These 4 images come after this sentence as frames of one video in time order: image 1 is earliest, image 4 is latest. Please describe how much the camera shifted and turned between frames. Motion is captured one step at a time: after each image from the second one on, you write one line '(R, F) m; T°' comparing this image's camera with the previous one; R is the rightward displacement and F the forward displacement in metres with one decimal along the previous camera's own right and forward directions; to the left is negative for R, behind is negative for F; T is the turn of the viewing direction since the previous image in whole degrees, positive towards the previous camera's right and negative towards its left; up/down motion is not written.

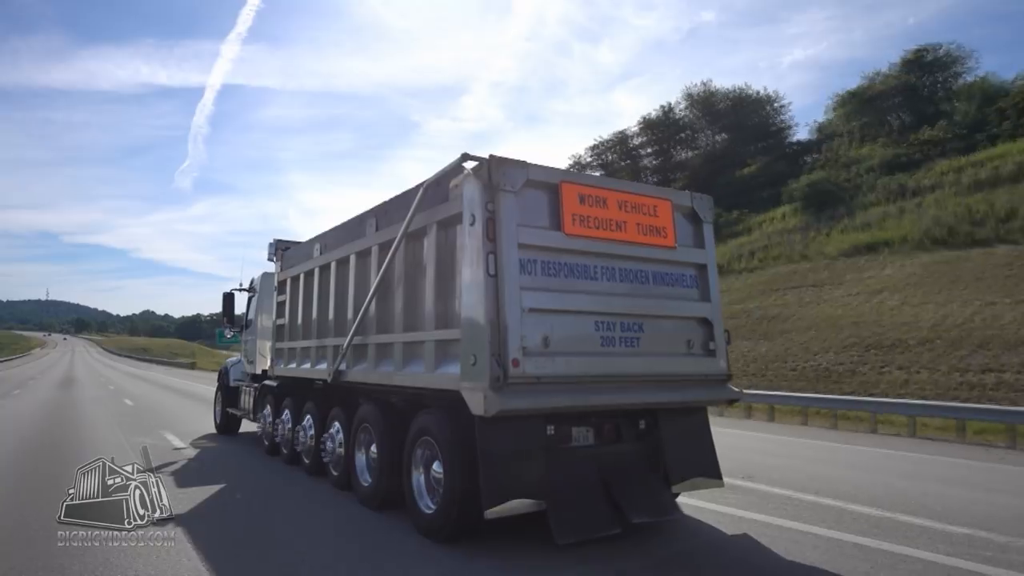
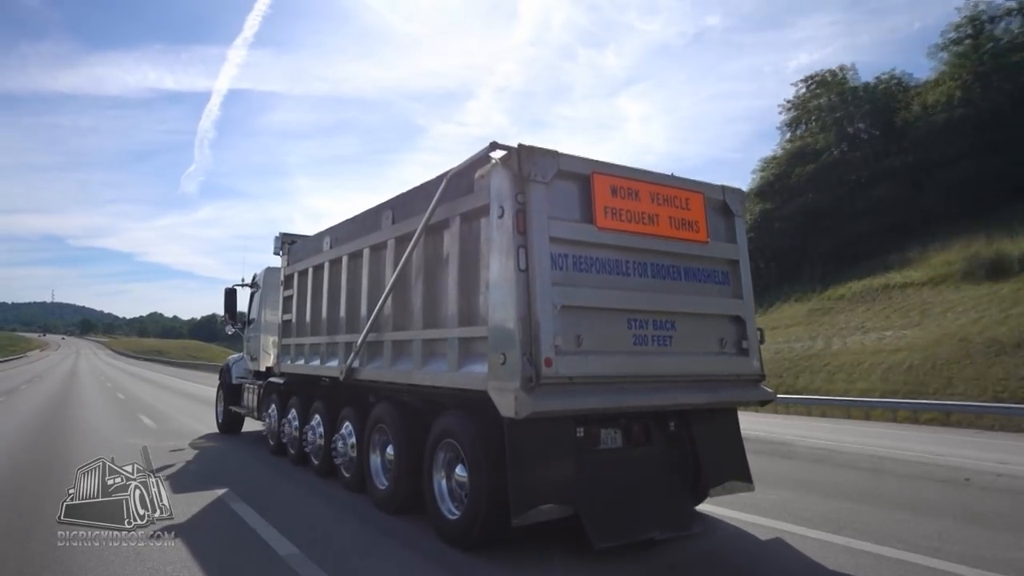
(-0.2, +0.2) m; 0°
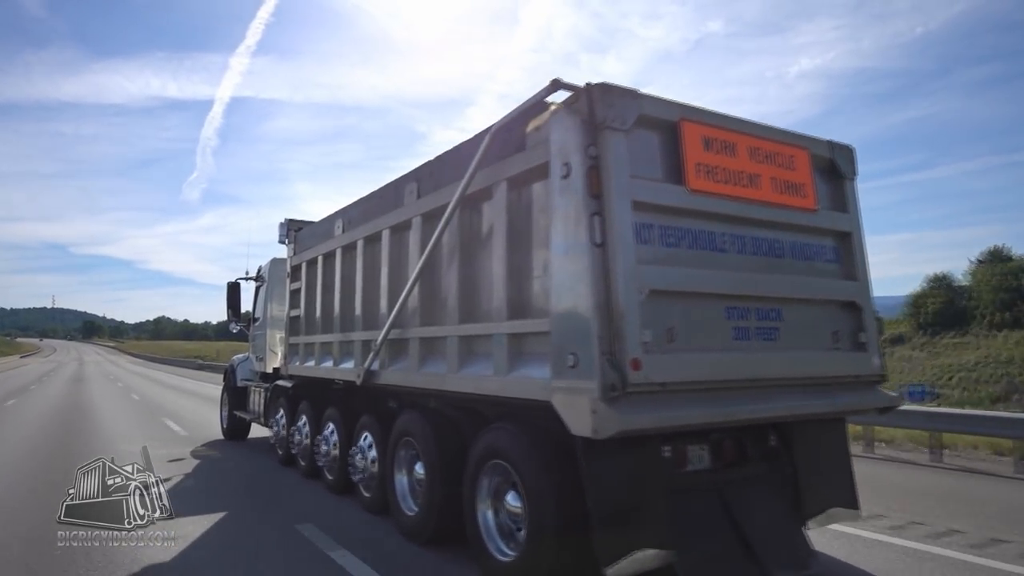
(-0.4, +1.3) m; 0°
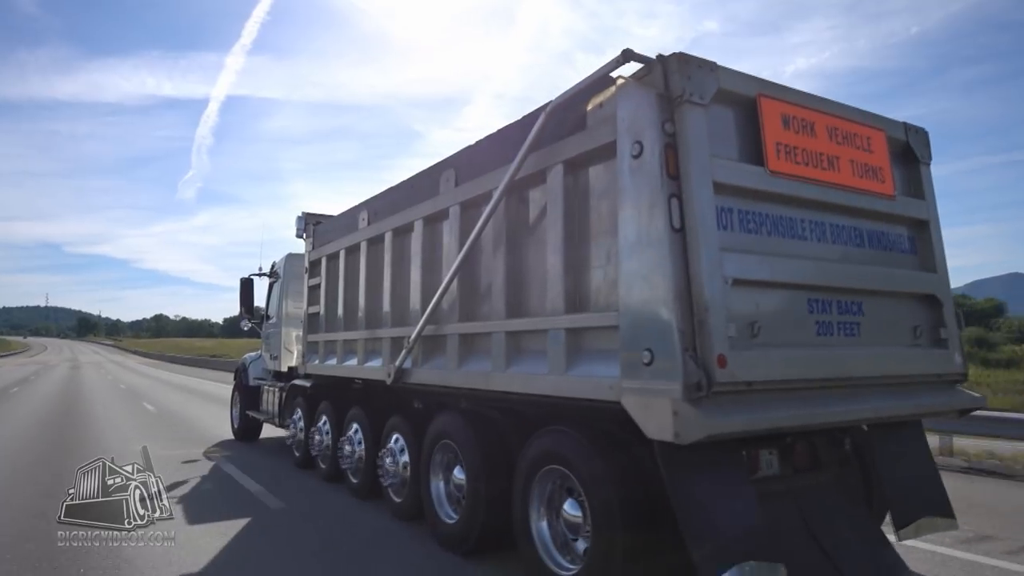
(-0.4, +0.4) m; 0°
